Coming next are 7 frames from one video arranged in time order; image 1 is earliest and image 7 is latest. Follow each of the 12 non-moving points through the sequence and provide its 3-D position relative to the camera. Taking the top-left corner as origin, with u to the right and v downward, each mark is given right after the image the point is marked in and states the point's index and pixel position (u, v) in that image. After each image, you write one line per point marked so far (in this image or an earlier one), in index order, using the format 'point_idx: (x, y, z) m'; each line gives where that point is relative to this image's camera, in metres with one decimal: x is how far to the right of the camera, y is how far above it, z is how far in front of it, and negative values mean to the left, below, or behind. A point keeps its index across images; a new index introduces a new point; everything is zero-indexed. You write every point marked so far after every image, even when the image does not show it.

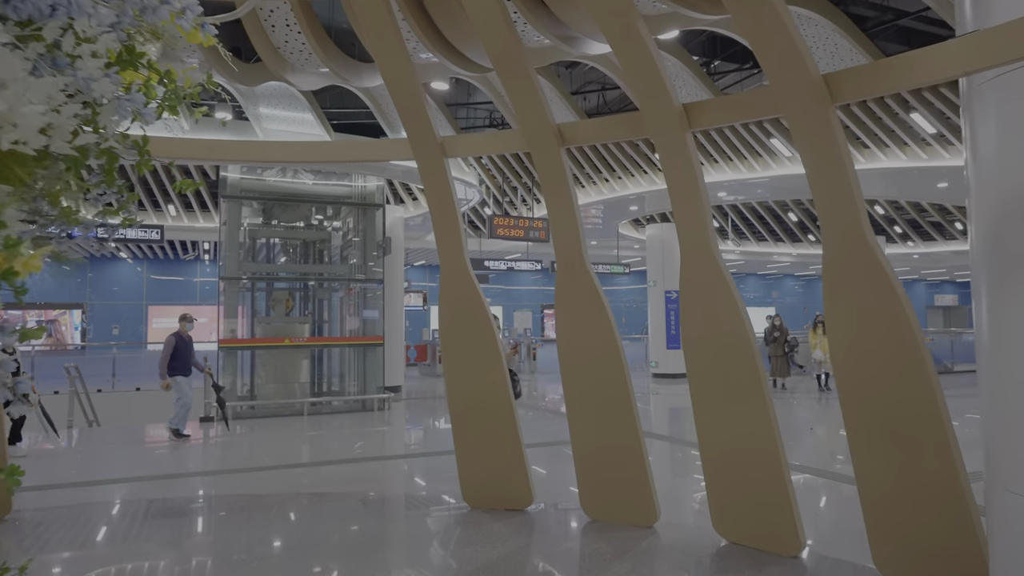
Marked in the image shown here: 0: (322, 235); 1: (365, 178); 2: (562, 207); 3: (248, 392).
0: (-6.7, +1.9, +10.7) m
1: (-5.2, +3.9, +10.7) m
2: (+0.7, +1.1, +3.8) m
3: (-8.9, -3.4, +10.1) m
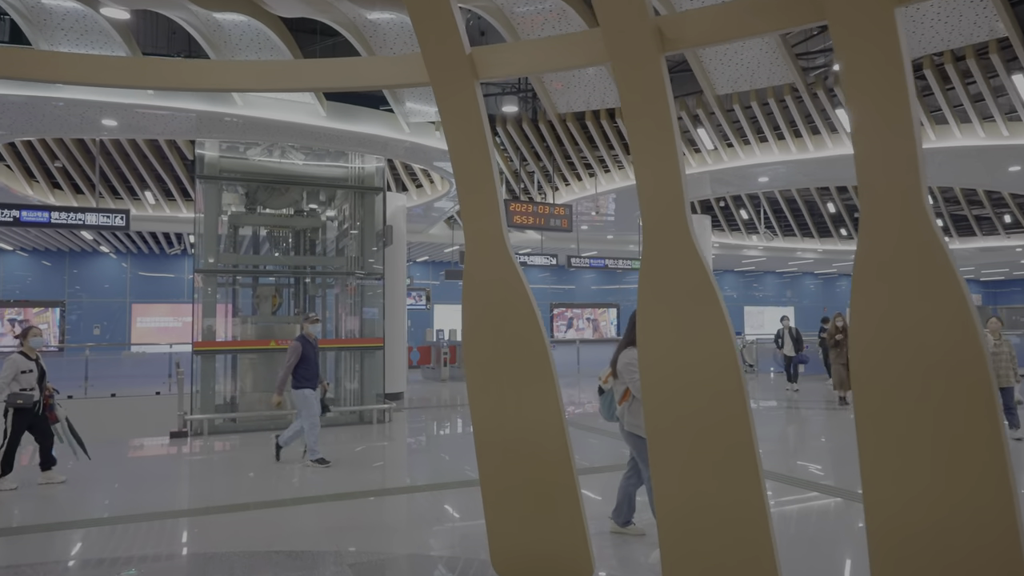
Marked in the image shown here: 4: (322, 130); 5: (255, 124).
0: (-6.1, +2.0, +9.4) m
1: (-4.6, +4.0, +9.4) m
2: (+1.2, +1.2, +2.5) m
3: (-8.3, -3.3, +8.9) m
4: (-4.9, +4.1, +7.8) m
5: (-6.4, +4.1, +7.6) m
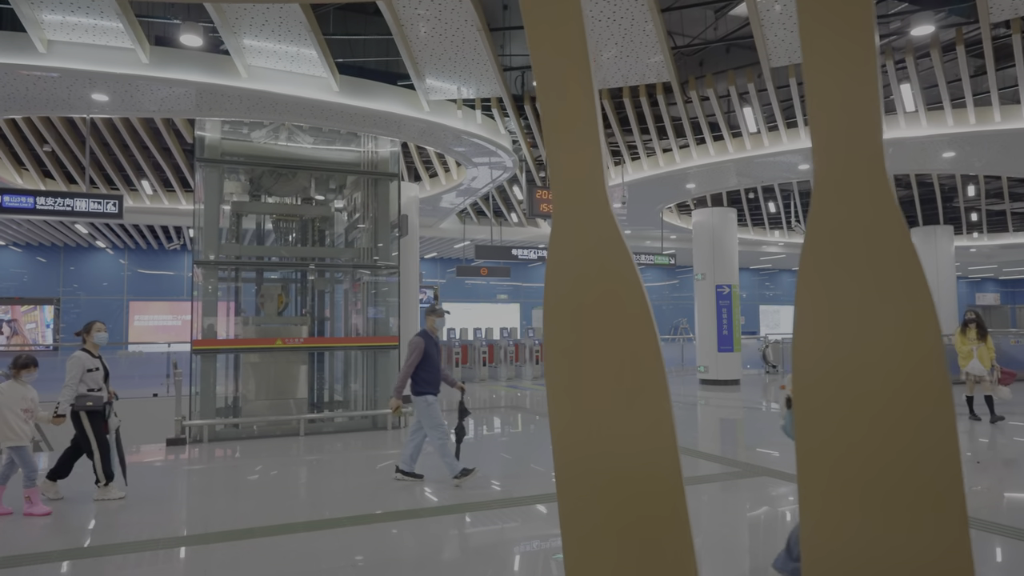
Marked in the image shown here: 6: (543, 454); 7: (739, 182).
0: (-5.4, +2.2, +8.7) m
1: (-3.9, +4.2, +8.7) m
2: (+2.0, +1.4, +1.8) m
3: (-7.6, -3.1, +8.1) m
4: (-4.2, +4.2, +7.1) m
5: (-5.7, +4.3, +6.9) m
6: (+0.8, -4.2, +7.7) m
7: (+8.4, +3.9, +11.3) m
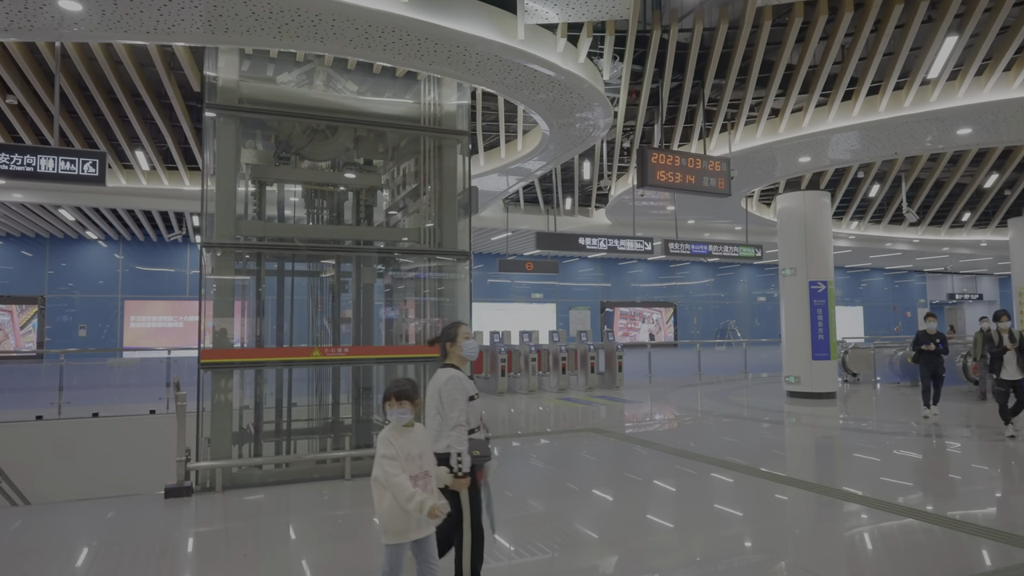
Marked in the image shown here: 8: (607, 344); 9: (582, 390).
0: (-3.1, +2.3, +6.7) m
1: (-1.6, +4.3, +6.7) m
2: (+4.2, +1.5, -0.2) m
3: (-5.3, -2.9, +6.1) m
4: (-1.9, +4.4, +5.1) m
5: (-3.4, +4.4, +4.9) m
6: (+3.1, -4.0, +5.7) m
7: (+10.7, +4.0, +9.3) m
8: (+4.6, -2.7, +14.6) m
9: (+3.3, -4.8, +14.2) m
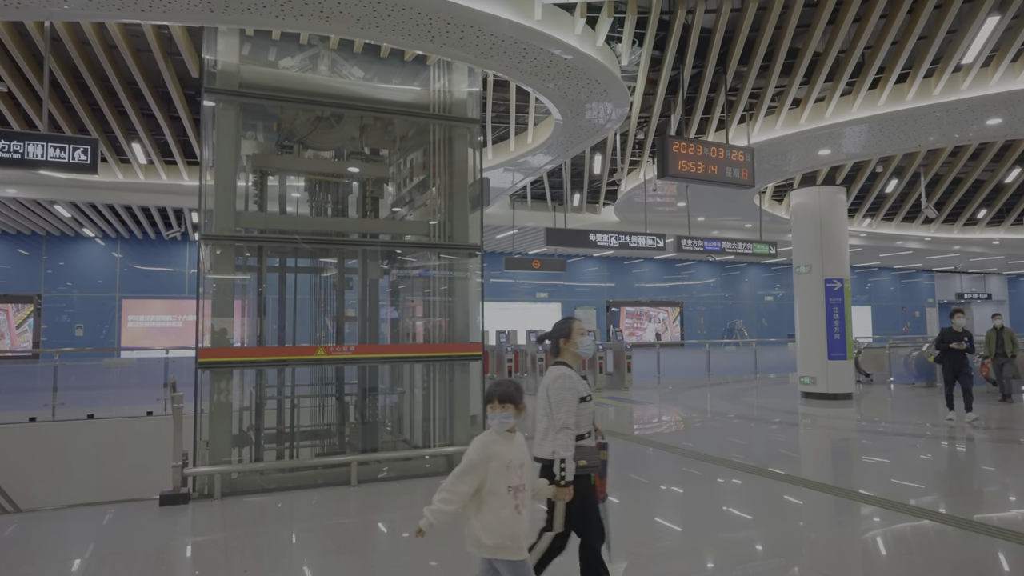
0: (-2.8, +2.4, +6.4) m
1: (-1.3, +4.4, +6.4) m
2: (+4.5, +1.6, -0.5) m
3: (-5.0, -2.9, +5.8) m
4: (-1.6, +4.5, +4.8) m
5: (-3.2, +4.5, +4.6) m
6: (+3.4, -4.0, +5.4) m
7: (+11.0, +4.1, +9.0) m
8: (+4.9, -2.6, +14.3) m
9: (+3.5, -4.7, +13.8) m
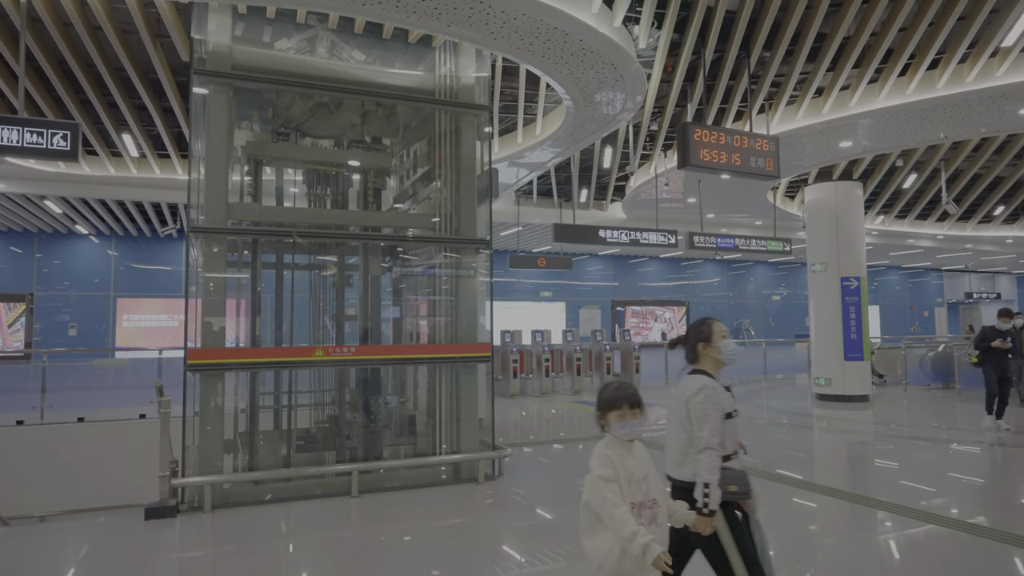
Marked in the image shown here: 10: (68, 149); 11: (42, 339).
0: (-2.6, +2.5, +6.0) m
1: (-1.1, +4.5, +6.0) m
2: (+4.7, +1.7, -0.9) m
3: (-4.8, -2.8, +5.4) m
4: (-1.4, +4.5, +4.4) m
5: (-2.9, +4.6, +4.2) m
6: (+3.6, -3.9, +5.0) m
7: (+11.2, +4.2, +8.6) m
8: (+5.1, -2.5, +13.9) m
9: (+3.8, -4.6, +13.5) m
10: (-7.2, +2.3, +5.0) m
11: (-24.7, -2.7, +16.0) m
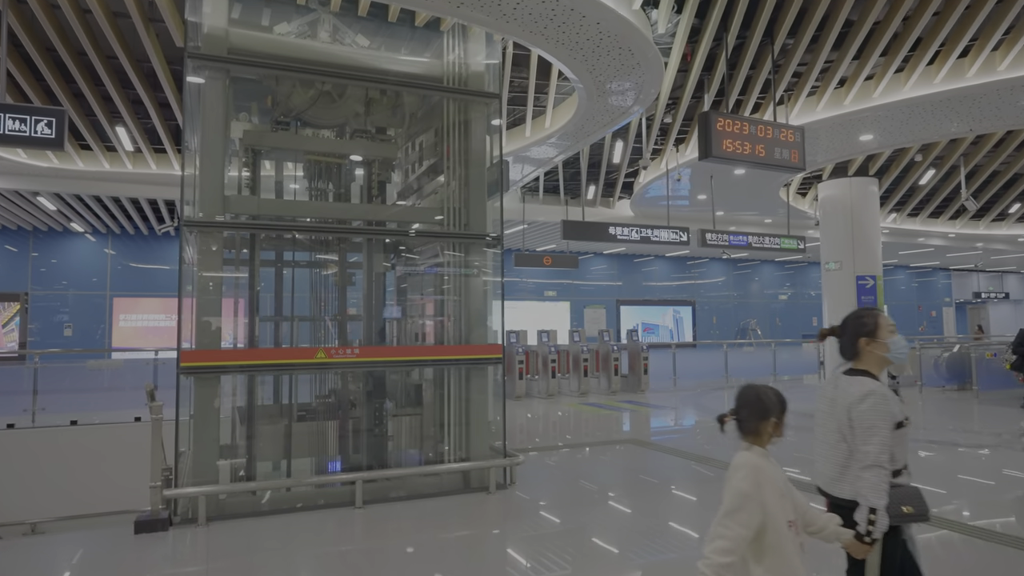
0: (-2.4, +2.5, +5.7) m
1: (-0.9, +4.5, +5.7) m
2: (+4.9, +1.7, -1.2) m
3: (-4.6, -2.8, +5.1) m
4: (-1.2, +4.6, +4.1) m
5: (-2.7, +4.6, +3.9) m
6: (+3.8, -3.9, +4.7) m
7: (+11.4, +4.2, +8.3) m
8: (+5.3, -2.5, +13.6) m
9: (+4.0, -4.6, +13.2) m
10: (-7.0, +2.3, +4.7) m
11: (-24.5, -2.7, +15.7) m
